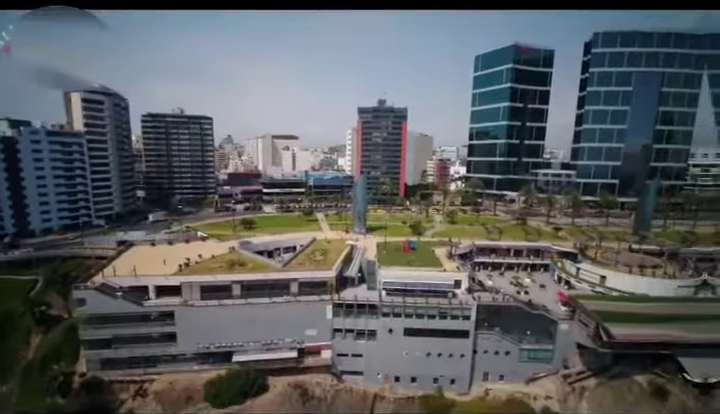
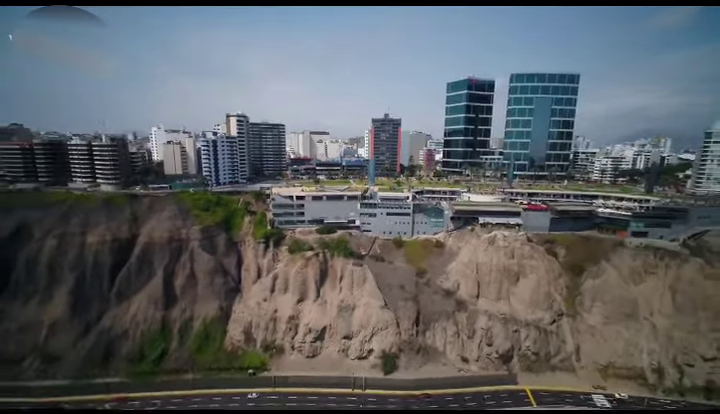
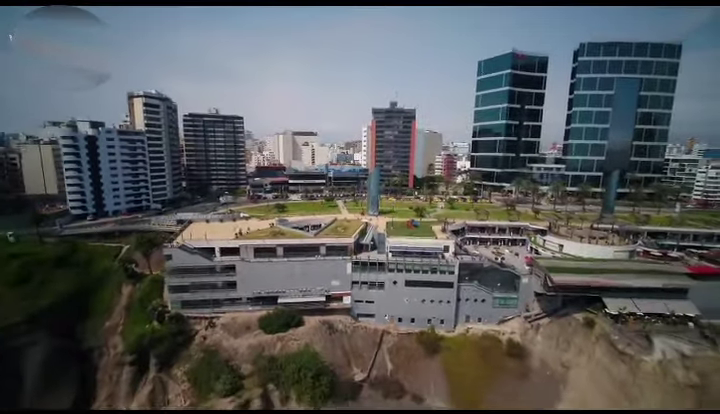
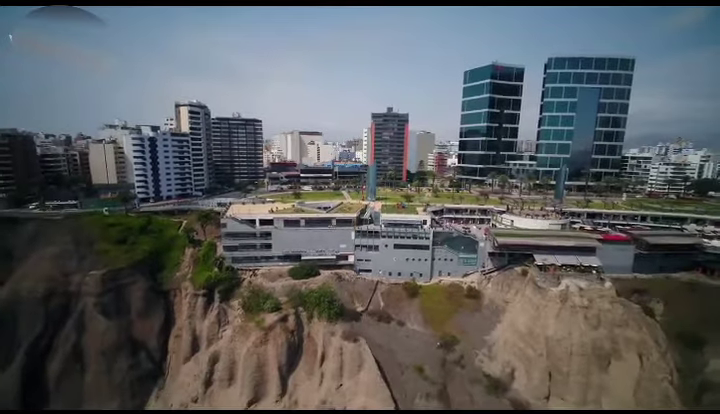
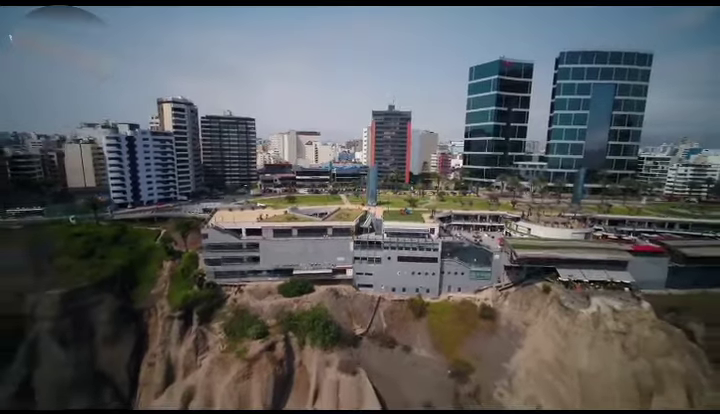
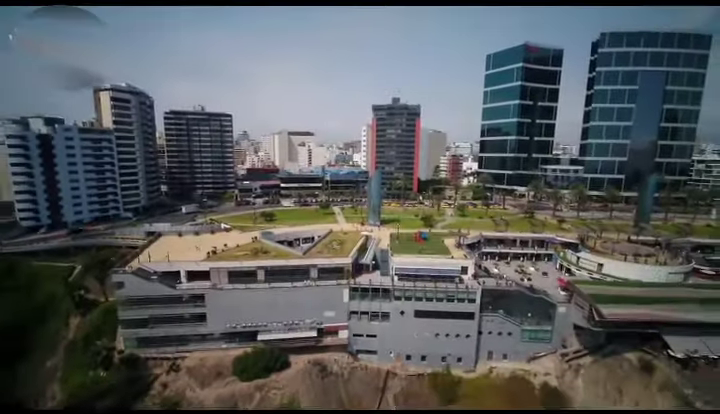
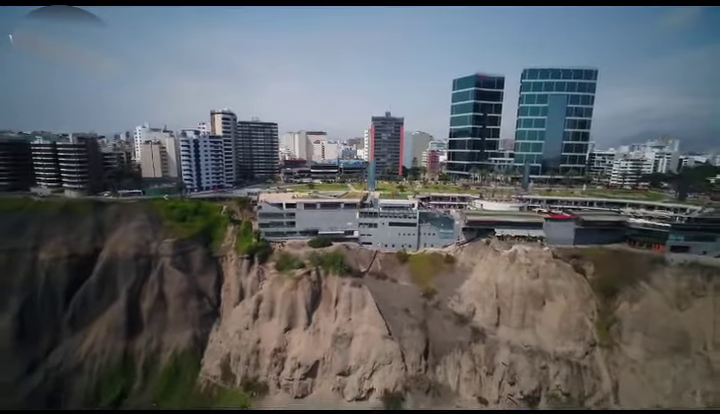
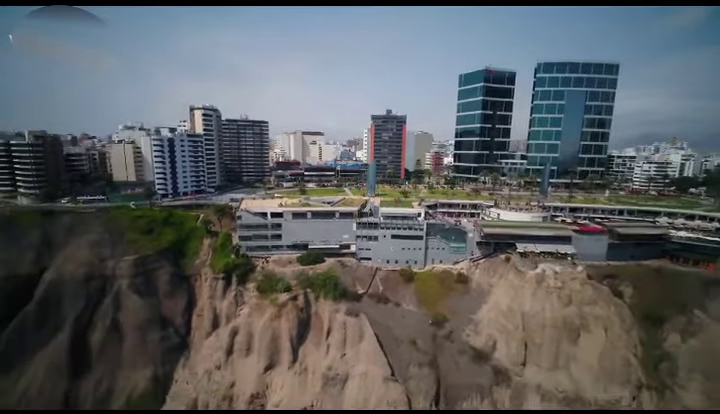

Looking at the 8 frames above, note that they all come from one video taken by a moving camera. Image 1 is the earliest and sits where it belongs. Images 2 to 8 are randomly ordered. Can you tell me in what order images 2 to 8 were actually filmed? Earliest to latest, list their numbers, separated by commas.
6, 3, 5, 4, 8, 7, 2
